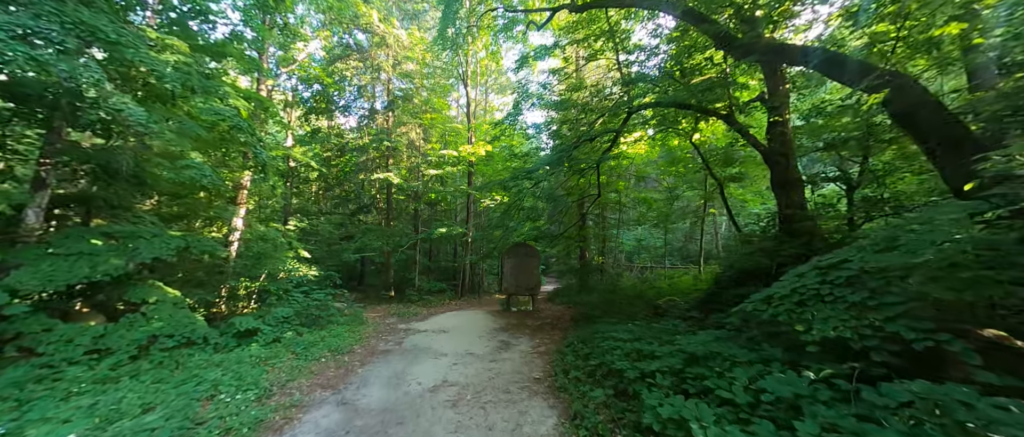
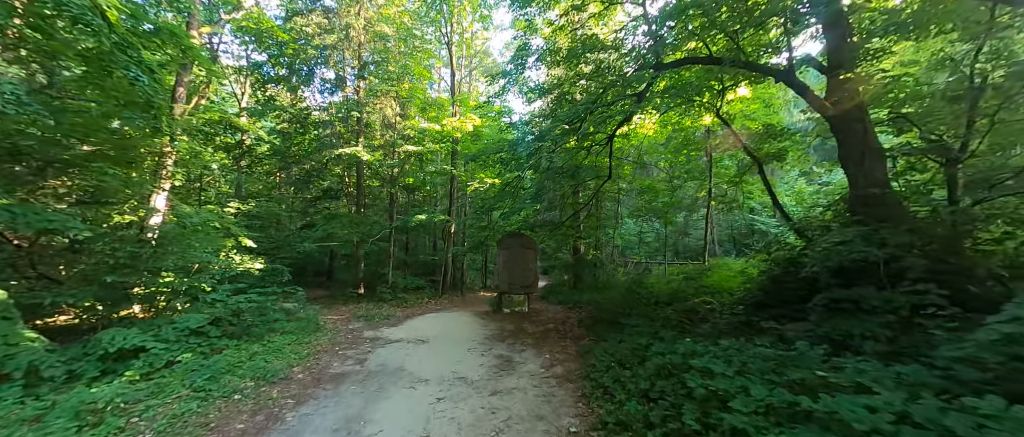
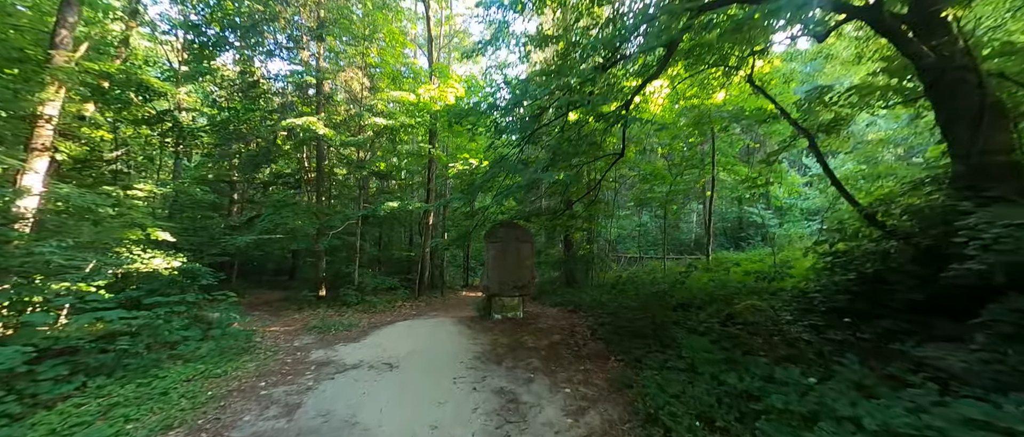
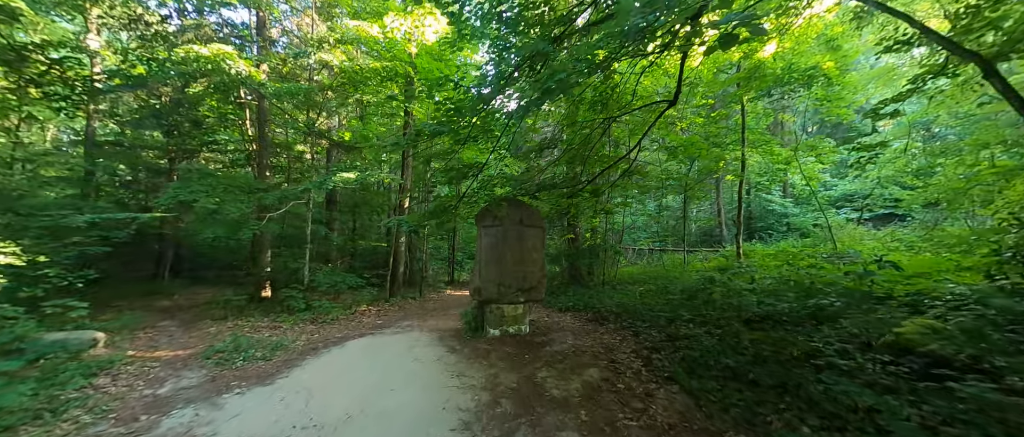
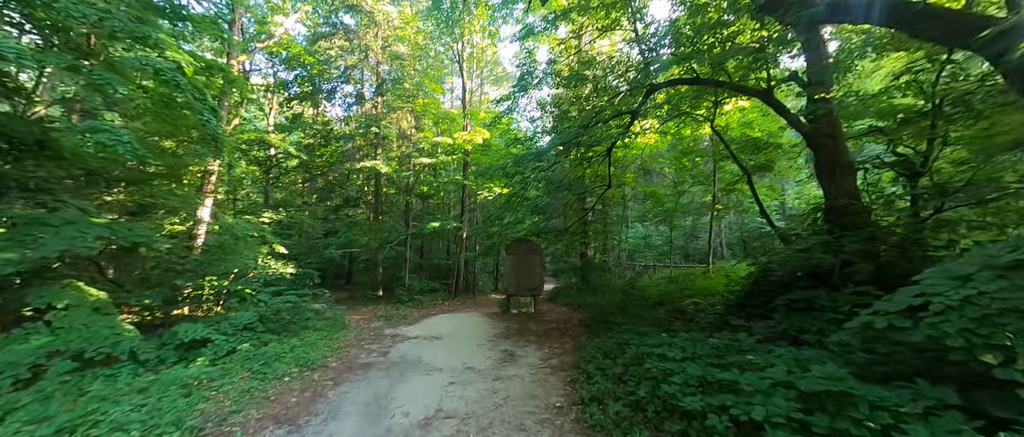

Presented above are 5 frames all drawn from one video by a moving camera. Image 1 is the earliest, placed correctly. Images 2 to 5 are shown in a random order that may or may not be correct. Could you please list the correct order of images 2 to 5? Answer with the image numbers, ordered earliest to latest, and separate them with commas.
5, 2, 3, 4
